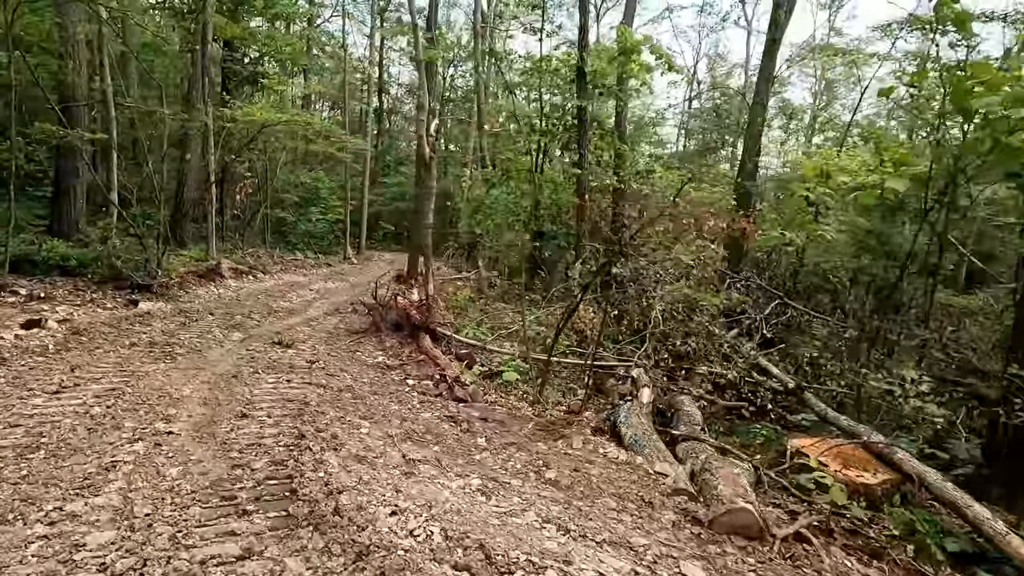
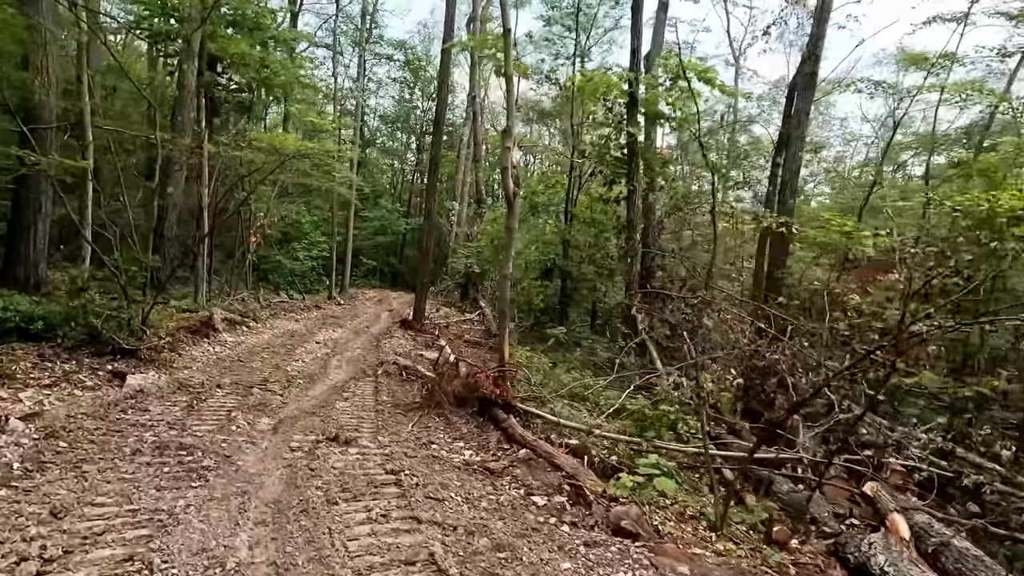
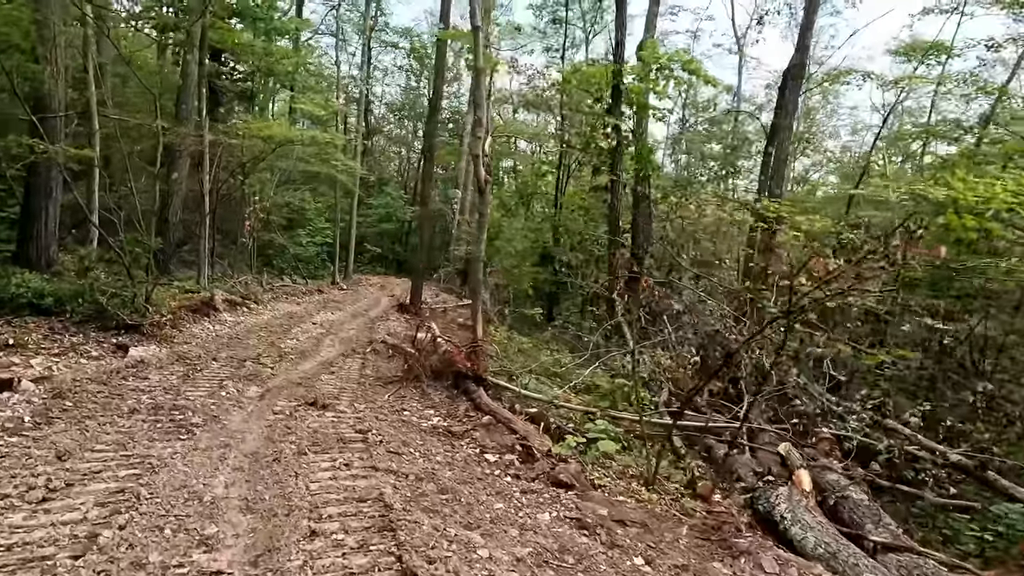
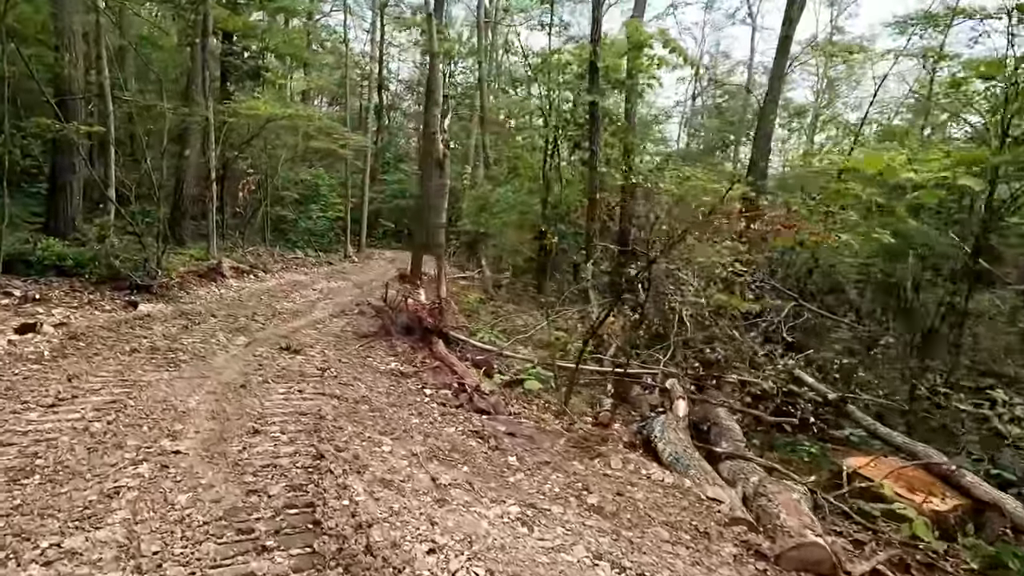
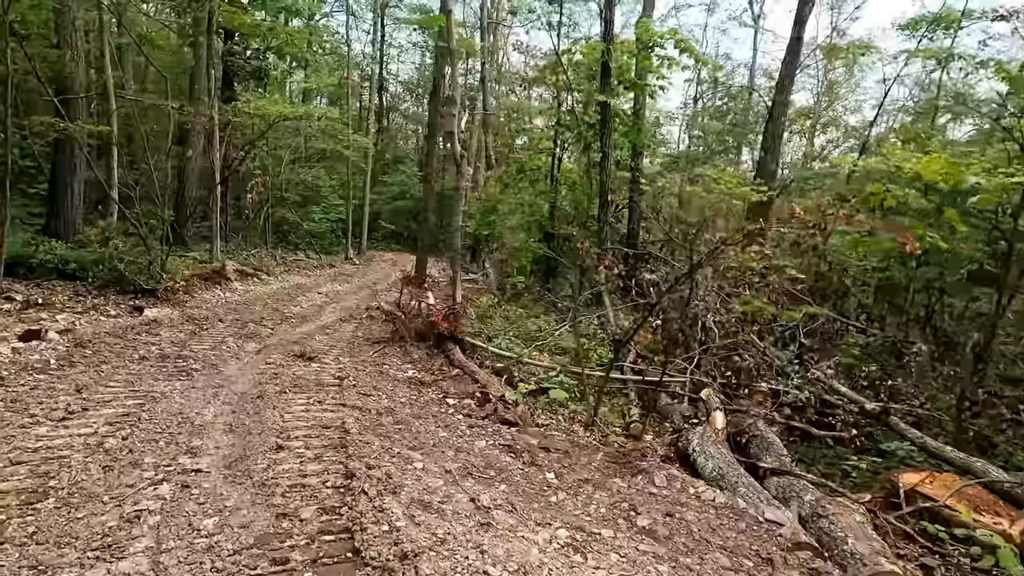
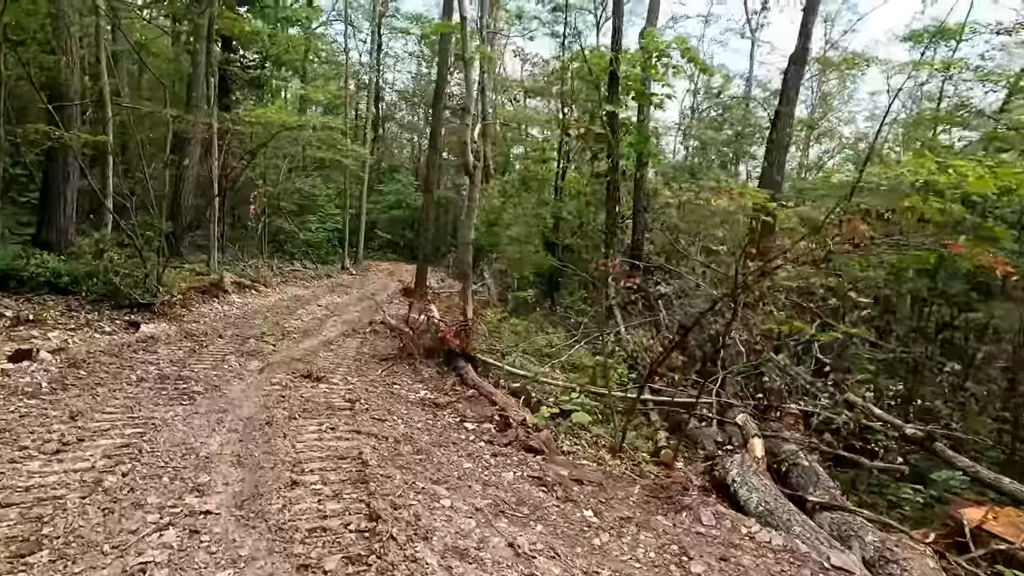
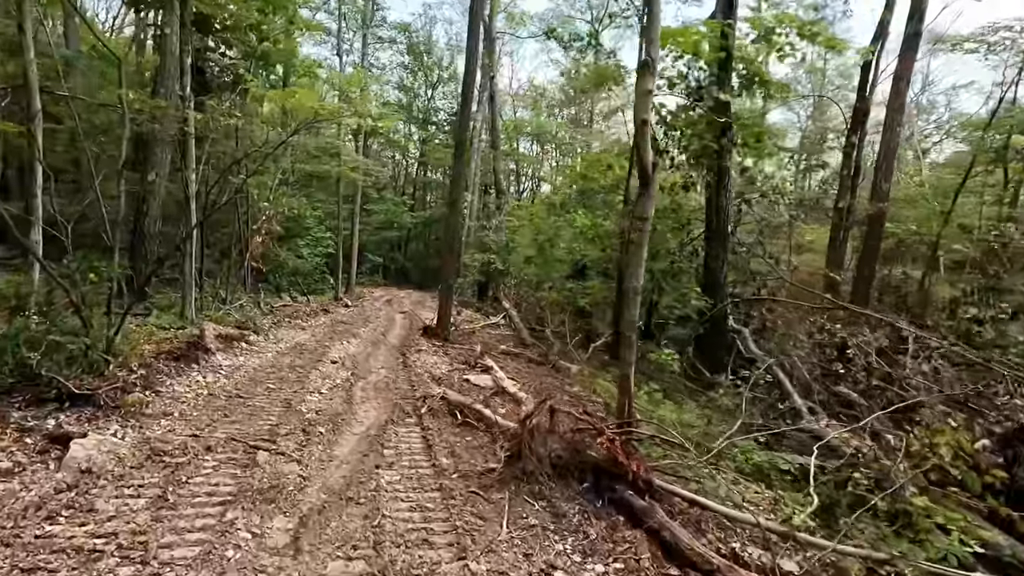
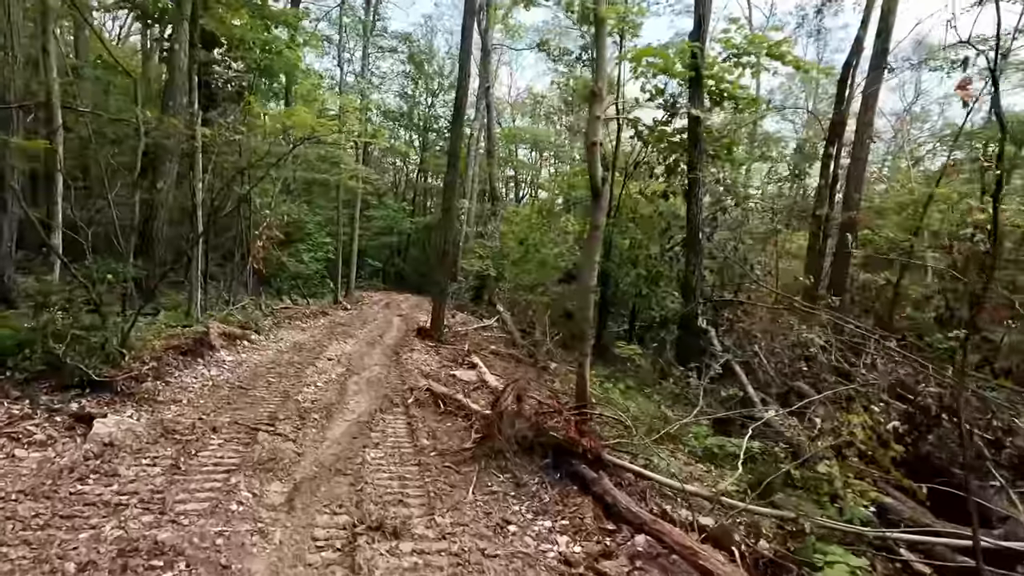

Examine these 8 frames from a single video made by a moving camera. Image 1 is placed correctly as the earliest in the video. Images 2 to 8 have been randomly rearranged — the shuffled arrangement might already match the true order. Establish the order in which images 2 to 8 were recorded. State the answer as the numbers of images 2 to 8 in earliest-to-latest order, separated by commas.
4, 5, 6, 3, 2, 8, 7
